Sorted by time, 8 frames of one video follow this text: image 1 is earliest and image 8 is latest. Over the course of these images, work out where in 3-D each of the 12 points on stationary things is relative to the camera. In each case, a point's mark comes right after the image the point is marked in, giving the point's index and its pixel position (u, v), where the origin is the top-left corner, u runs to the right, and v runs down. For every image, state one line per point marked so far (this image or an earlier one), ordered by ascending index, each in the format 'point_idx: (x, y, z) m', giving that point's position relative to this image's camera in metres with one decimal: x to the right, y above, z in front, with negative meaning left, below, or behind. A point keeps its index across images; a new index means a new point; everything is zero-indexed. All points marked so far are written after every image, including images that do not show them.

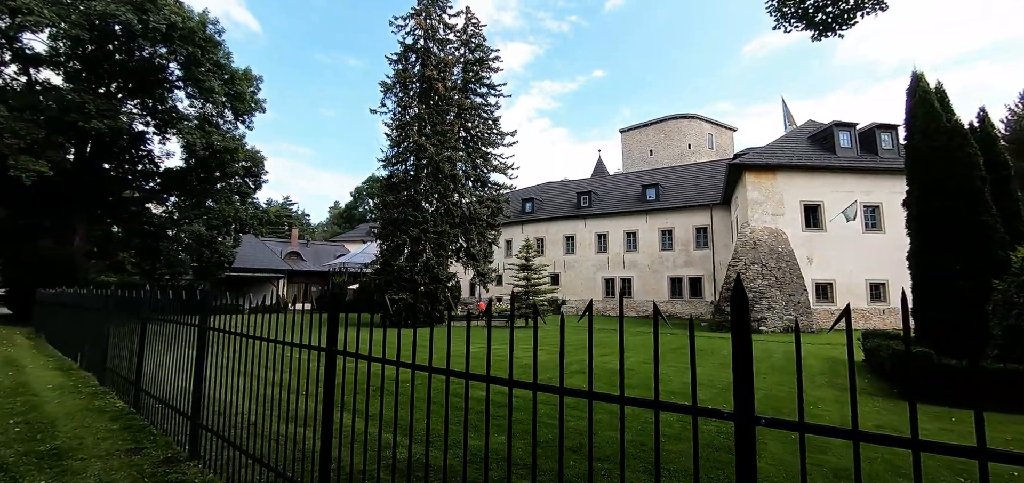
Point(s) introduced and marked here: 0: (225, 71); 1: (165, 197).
0: (-11.2, +6.8, +18.2) m
1: (-13.7, +1.8, +18.2) m
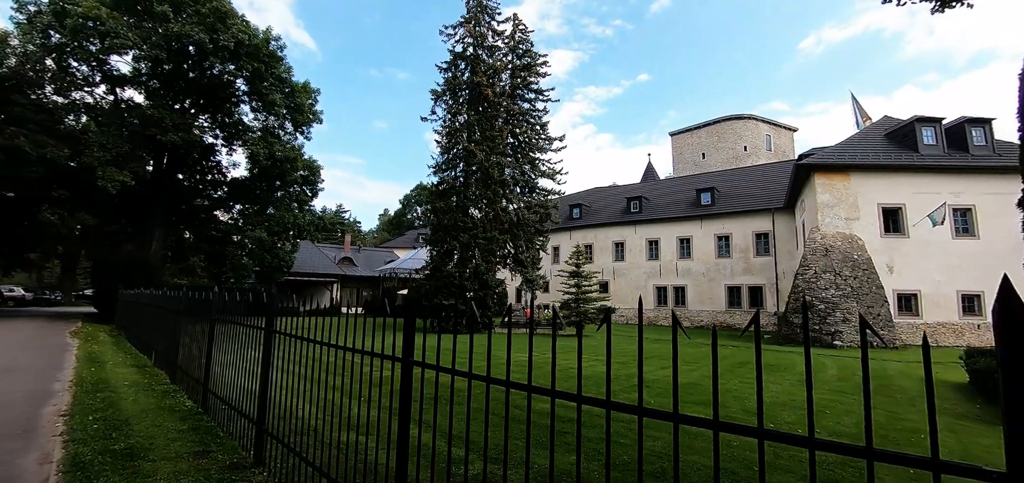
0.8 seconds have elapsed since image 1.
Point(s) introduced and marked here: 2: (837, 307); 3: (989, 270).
0: (-9.2, +6.5, +19.1) m
1: (-11.7, +1.5, +19.2) m
2: (+9.8, -2.0, +14.0) m
3: (+15.3, -0.9, +14.9) m
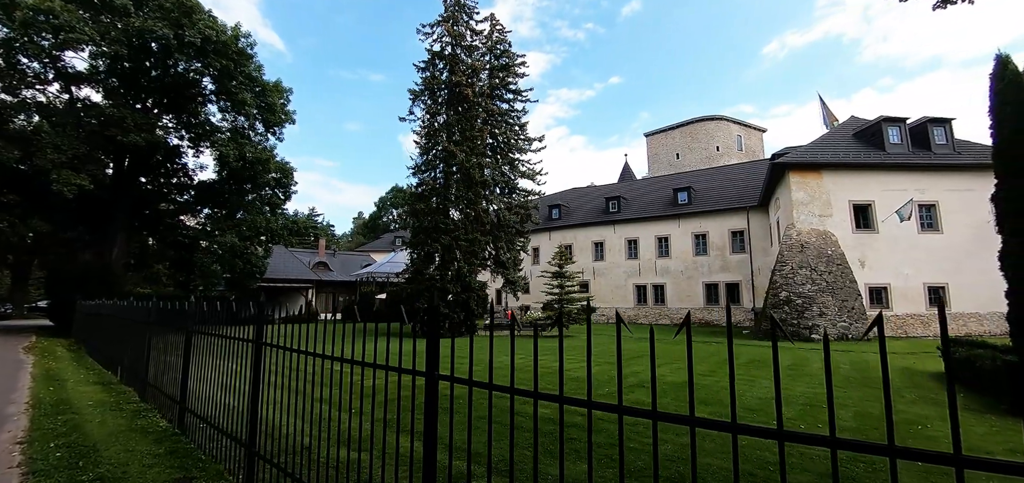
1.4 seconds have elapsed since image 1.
0: (-10.1, +6.3, +18.4) m
1: (-12.5, +1.3, +18.4) m
2: (+9.3, -1.8, +14.3) m
3: (+14.7, -0.7, +15.5) m
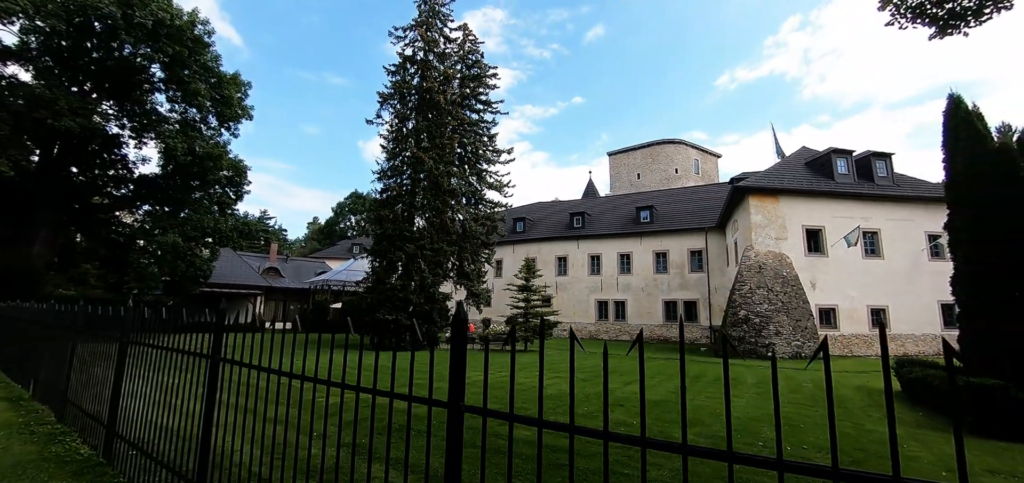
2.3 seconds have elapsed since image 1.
0: (-11.2, +6.3, +17.3) m
1: (-13.7, +1.3, +16.9) m
2: (+8.2, -2.5, +14.8) m
3: (+13.5, -1.6, +16.5) m
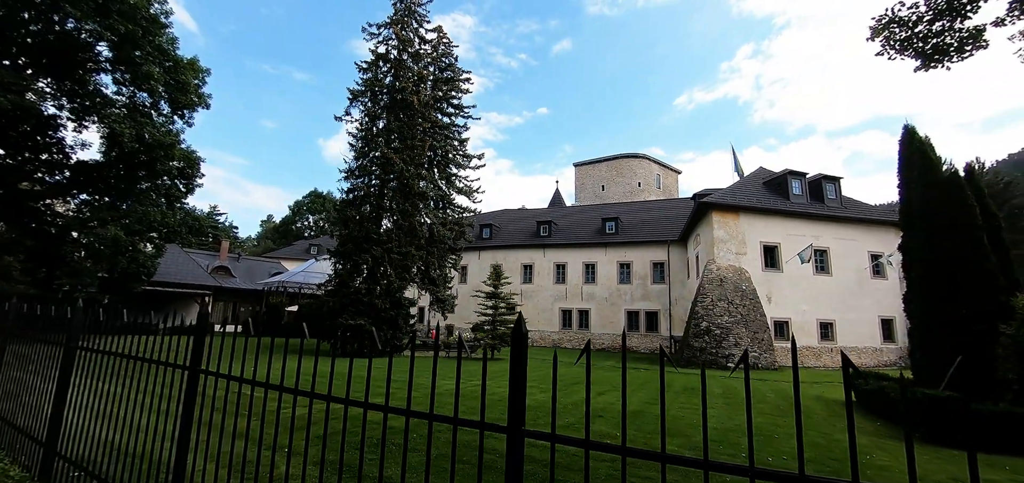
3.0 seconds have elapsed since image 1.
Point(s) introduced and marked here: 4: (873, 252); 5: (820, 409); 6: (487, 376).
0: (-12.1, +6.5, +16.3) m
1: (-14.7, +1.6, +15.6) m
2: (+7.2, -3.0, +15.2) m
3: (+12.3, -2.3, +17.4) m
4: (+14.2, -0.4, +18.2) m
5: (+5.5, -3.0, +8.2) m
6: (-0.6, -3.1, +10.8) m
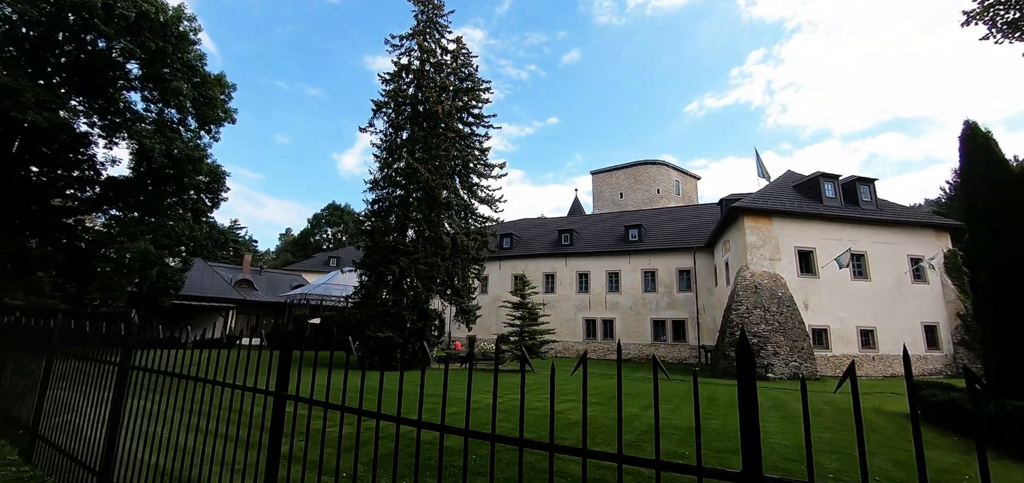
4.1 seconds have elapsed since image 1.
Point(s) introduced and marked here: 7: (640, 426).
0: (-11.3, +6.0, +16.5) m
1: (-13.9, +1.1, +15.7) m
2: (+8.1, -3.2, +14.7) m
3: (+13.3, -2.4, +16.8) m
4: (+15.2, -0.6, +17.6) m
5: (+6.2, -3.0, +7.7) m
6: (+0.3, -3.3, +10.5) m
7: (+1.9, -2.8, +7.2) m
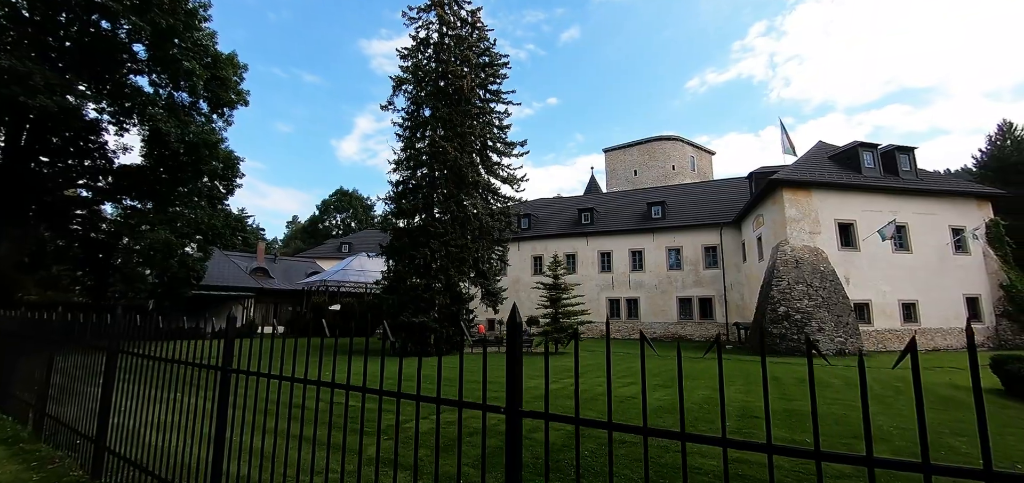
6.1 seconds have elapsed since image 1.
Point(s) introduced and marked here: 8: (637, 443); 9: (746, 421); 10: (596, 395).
0: (-10.4, +6.4, +15.7) m
1: (-12.9, +1.4, +15.2) m
2: (+9.2, -2.3, +14.2) m
3: (+14.4, -1.4, +16.2) m
4: (+16.2, +0.6, +17.0) m
5: (+7.3, -2.5, +7.3) m
6: (+1.3, -2.8, +10.1) m
7: (+2.9, -2.4, +6.7) m
8: (+1.3, -2.2, +4.8) m
9: (+2.9, -2.3, +5.9) m
10: (+1.4, -2.5, +7.5) m
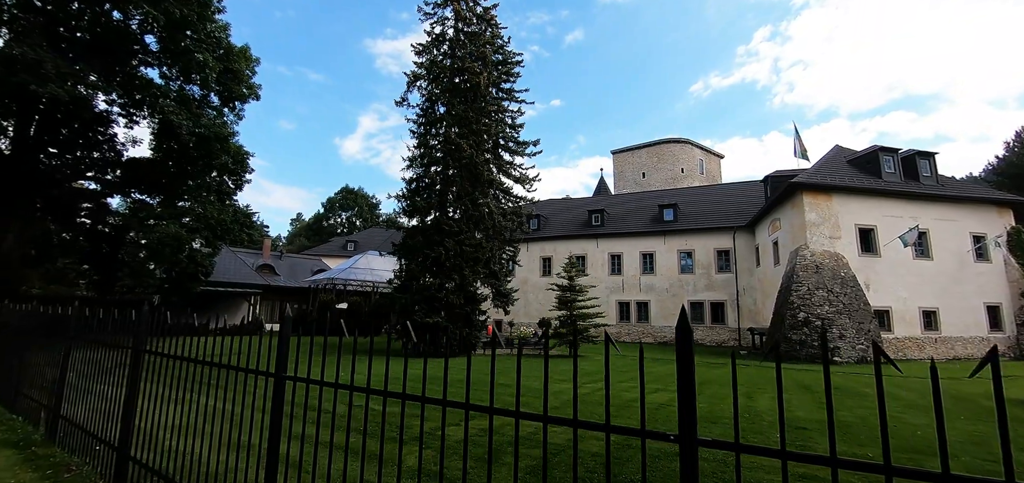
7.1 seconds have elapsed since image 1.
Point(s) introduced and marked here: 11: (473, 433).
0: (-9.8, +6.5, +15.5) m
1: (-12.4, +1.6, +14.9) m
2: (+9.6, -2.5, +13.9) m
3: (+14.8, -1.6, +15.9) m
4: (+16.7, +0.3, +16.7) m
5: (+7.7, -2.6, +7.0) m
6: (+1.7, -2.8, +9.8) m
7: (+3.4, -2.4, +6.4) m
8: (+1.8, -2.2, +4.5) m
9: (+3.3, -2.4, +5.6) m
10: (+1.8, -2.5, +7.2) m
11: (-0.5, -2.3, +5.6) m
